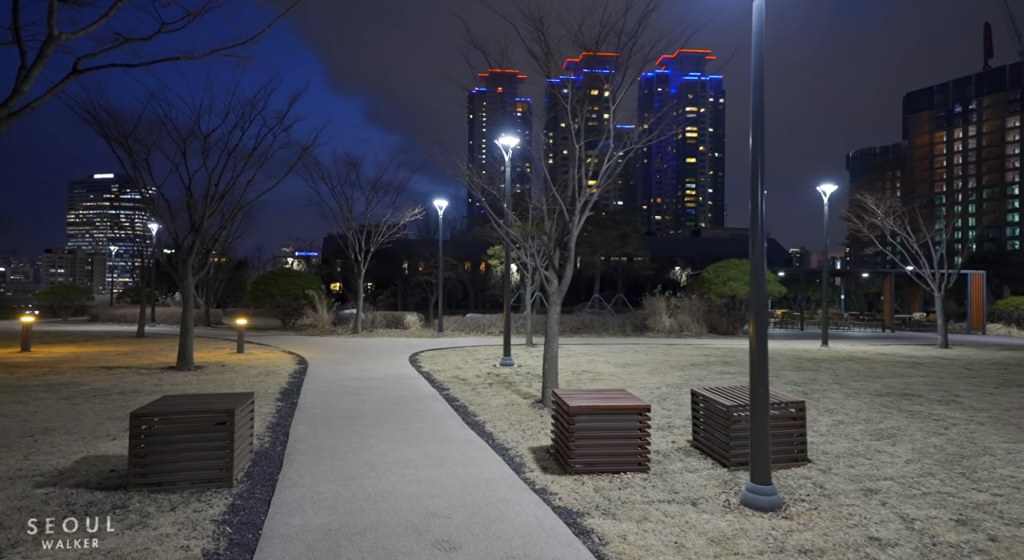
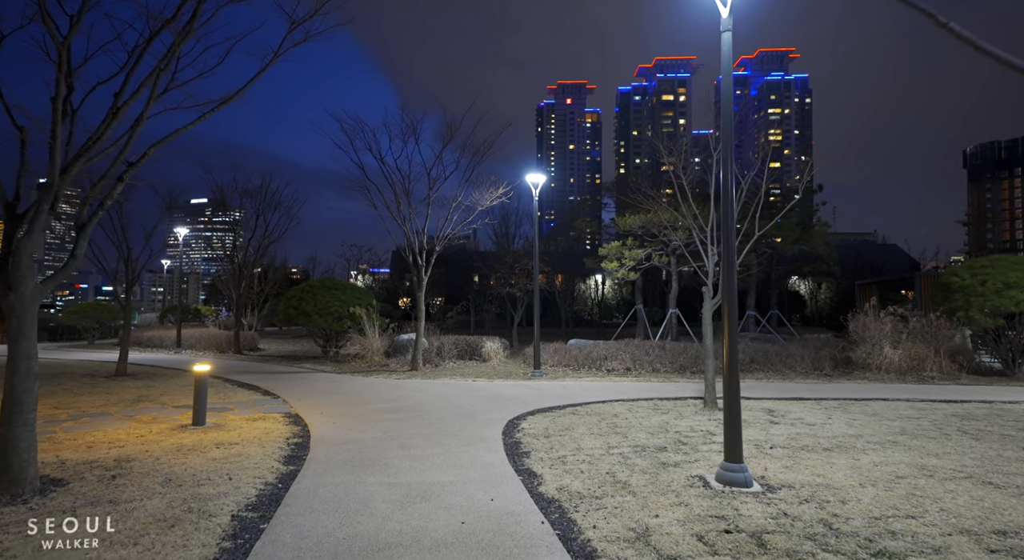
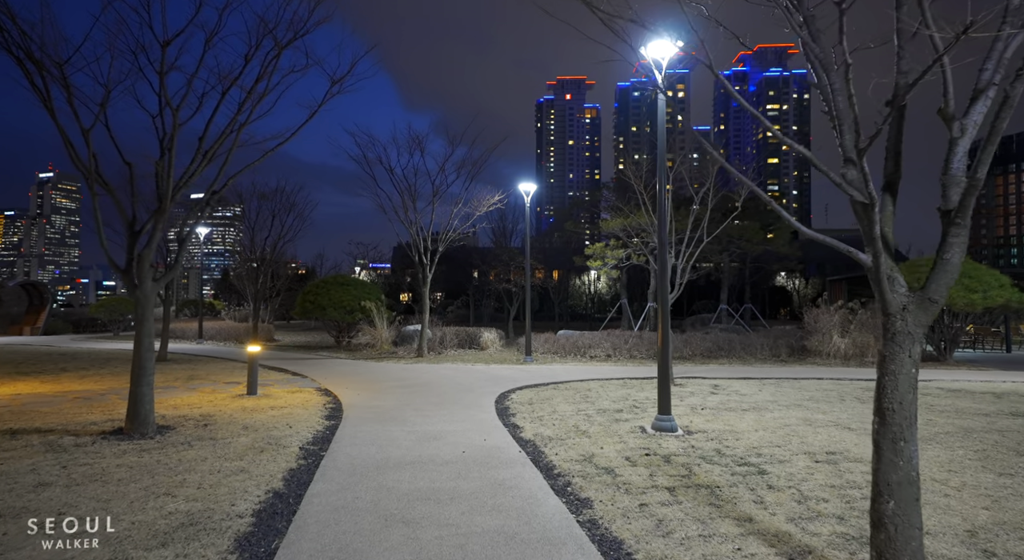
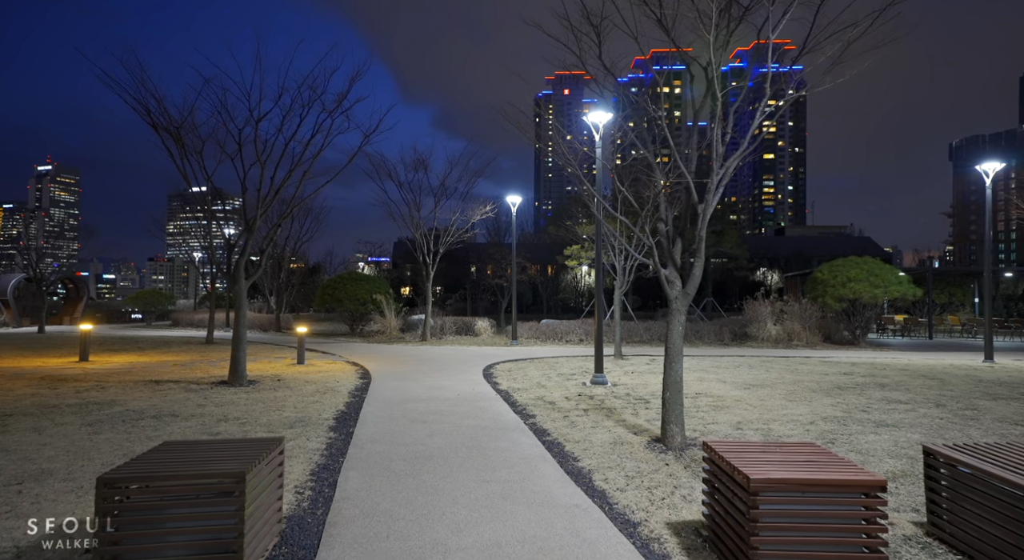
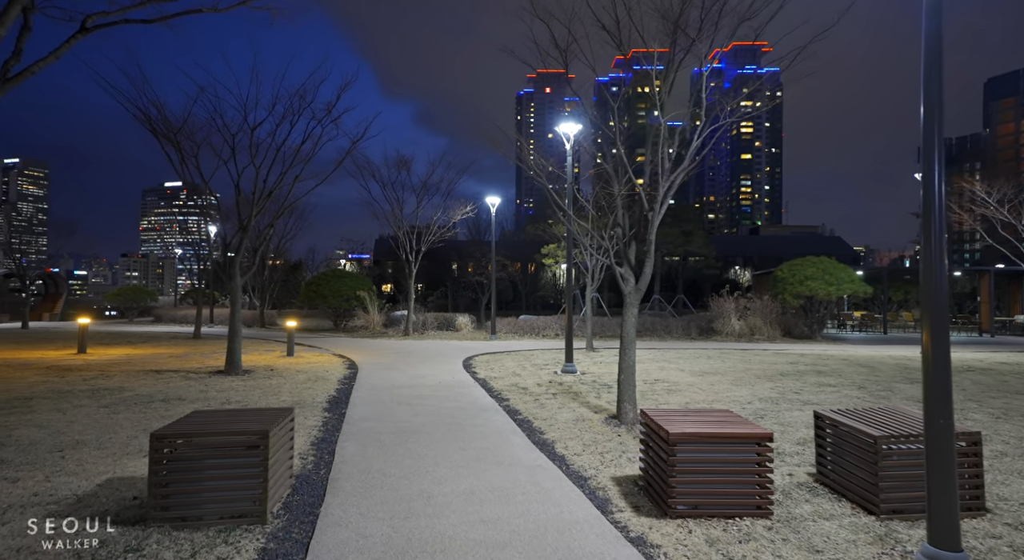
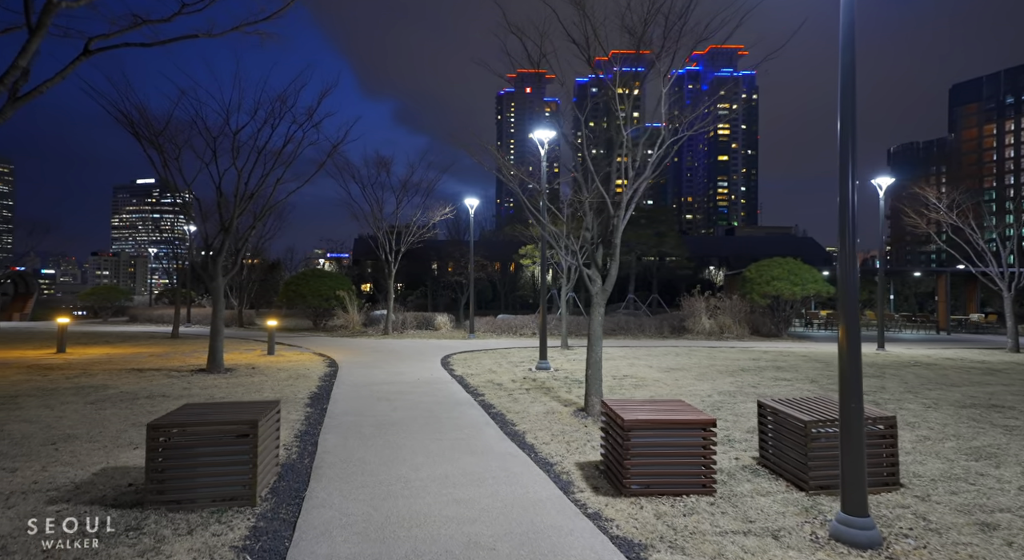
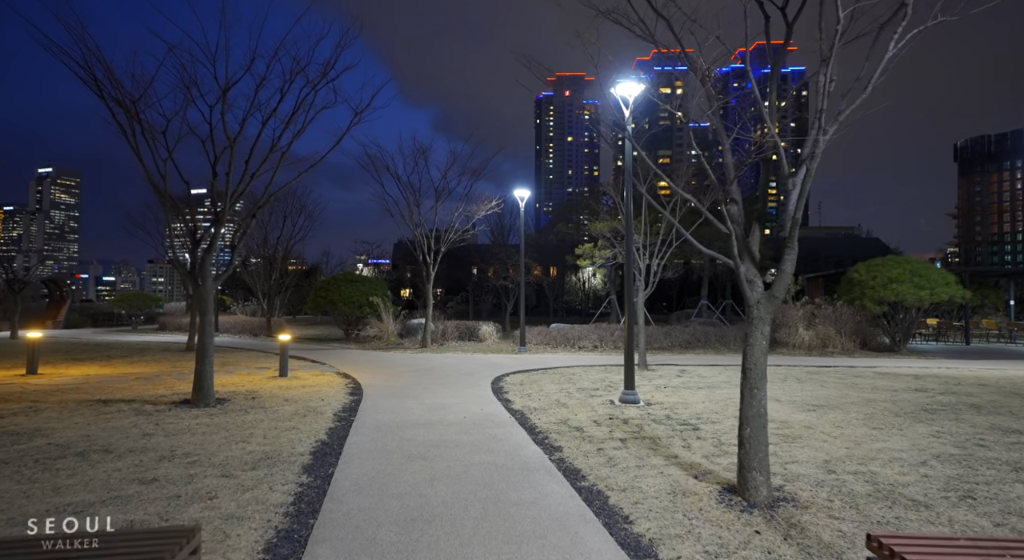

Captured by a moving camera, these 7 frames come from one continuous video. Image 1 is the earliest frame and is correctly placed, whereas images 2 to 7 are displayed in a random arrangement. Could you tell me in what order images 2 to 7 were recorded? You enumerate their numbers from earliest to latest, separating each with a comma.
6, 5, 4, 7, 3, 2
